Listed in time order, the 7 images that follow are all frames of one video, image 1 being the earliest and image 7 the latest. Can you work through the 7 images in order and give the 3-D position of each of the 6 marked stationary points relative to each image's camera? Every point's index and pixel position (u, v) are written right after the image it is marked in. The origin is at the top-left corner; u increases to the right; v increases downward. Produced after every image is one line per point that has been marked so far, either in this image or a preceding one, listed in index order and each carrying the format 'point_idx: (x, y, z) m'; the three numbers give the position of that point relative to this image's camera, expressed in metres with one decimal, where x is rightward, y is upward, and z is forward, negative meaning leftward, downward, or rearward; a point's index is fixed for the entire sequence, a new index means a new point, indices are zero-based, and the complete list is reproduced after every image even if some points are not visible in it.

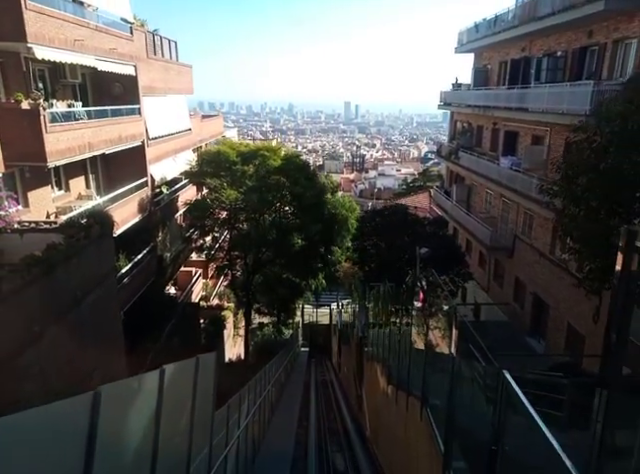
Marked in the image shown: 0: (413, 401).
0: (+1.4, -2.6, +6.9) m
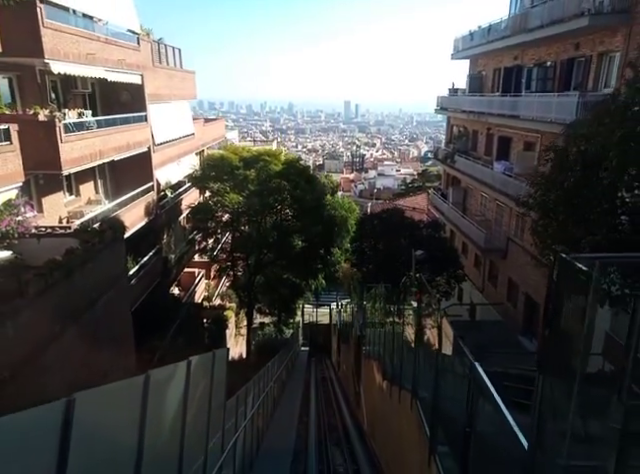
0: (+1.4, -2.7, +7.5) m
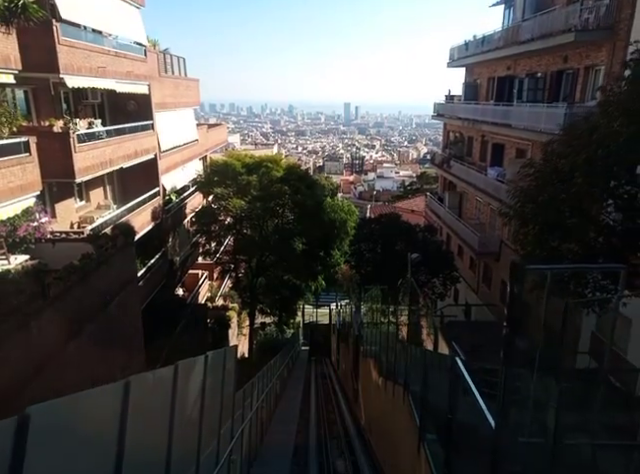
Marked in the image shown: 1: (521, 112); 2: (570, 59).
0: (+1.4, -2.8, +8.0) m
1: (+6.4, +3.9, +13.8) m
2: (+7.2, +5.1, +12.6) m
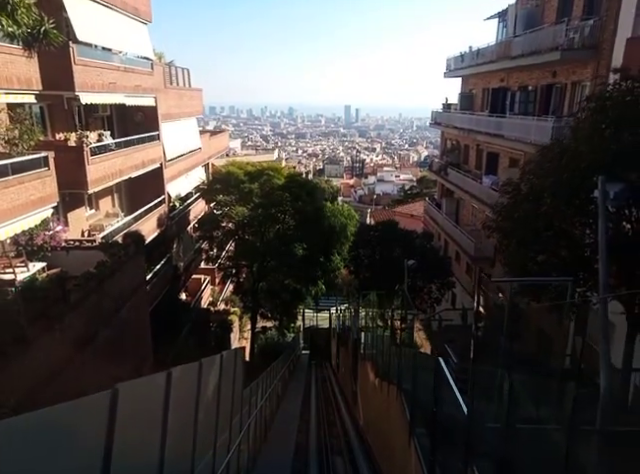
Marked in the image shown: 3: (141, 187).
0: (+1.4, -3.0, +8.6) m
1: (+6.4, +3.7, +14.4) m
2: (+7.2, +4.9, +13.3) m
3: (-6.8, +1.9, +16.6) m
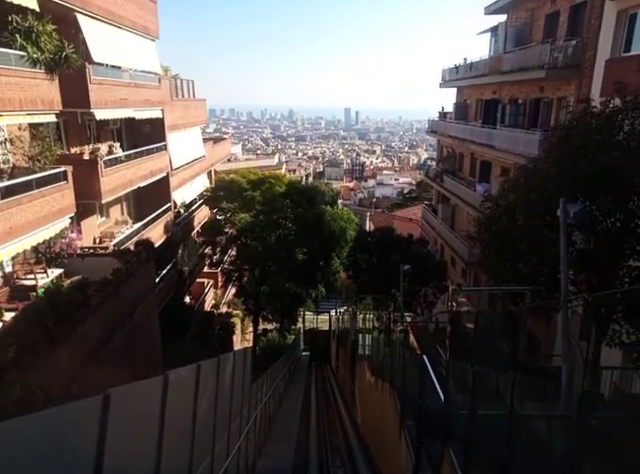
0: (+1.4, -3.2, +9.3) m
1: (+6.4, +3.5, +15.1) m
2: (+7.2, +4.7, +14.0) m
3: (-6.8, +1.6, +17.3) m
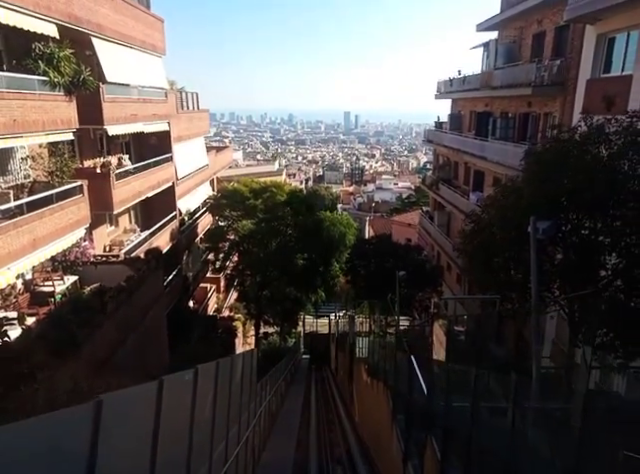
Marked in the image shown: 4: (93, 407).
0: (+1.4, -3.4, +10.0) m
1: (+6.3, +3.2, +15.9) m
2: (+7.2, +4.5, +14.8) m
3: (-6.8, +1.3, +18.0) m
4: (-1.0, -0.8, +2.0) m
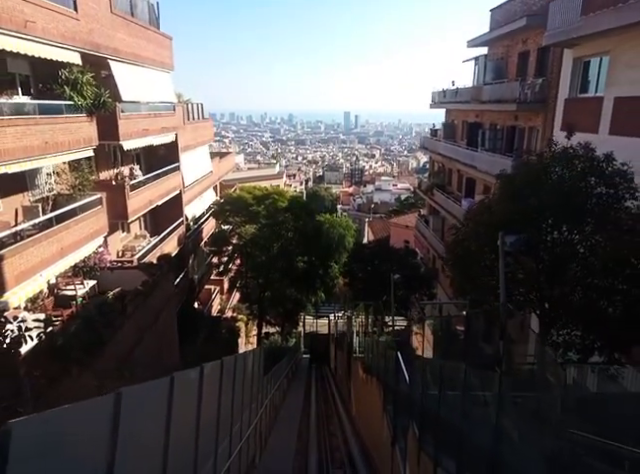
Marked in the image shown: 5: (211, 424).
0: (+1.4, -3.6, +11.0) m
1: (+6.3, +3.0, +16.9) m
2: (+7.2, +4.3, +15.8) m
3: (-6.9, +1.1, +19.0) m
4: (-1.0, -1.0, +2.9) m
5: (-1.1, -1.9, +4.4) m
